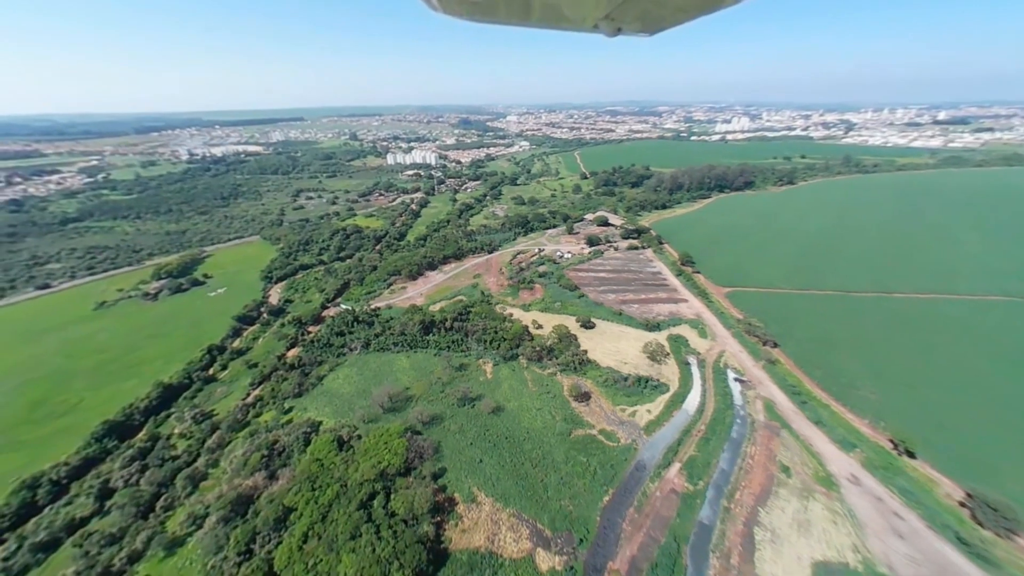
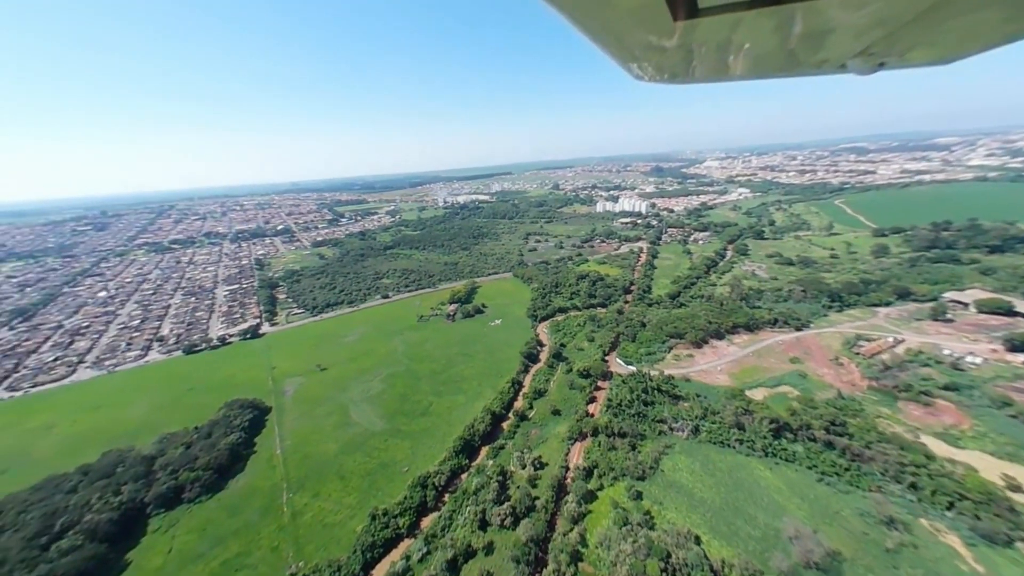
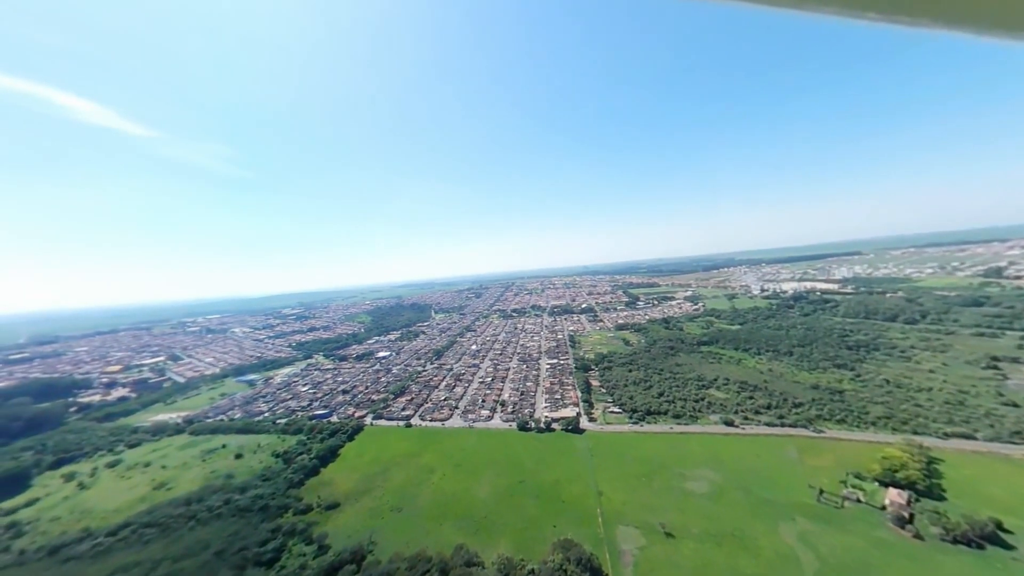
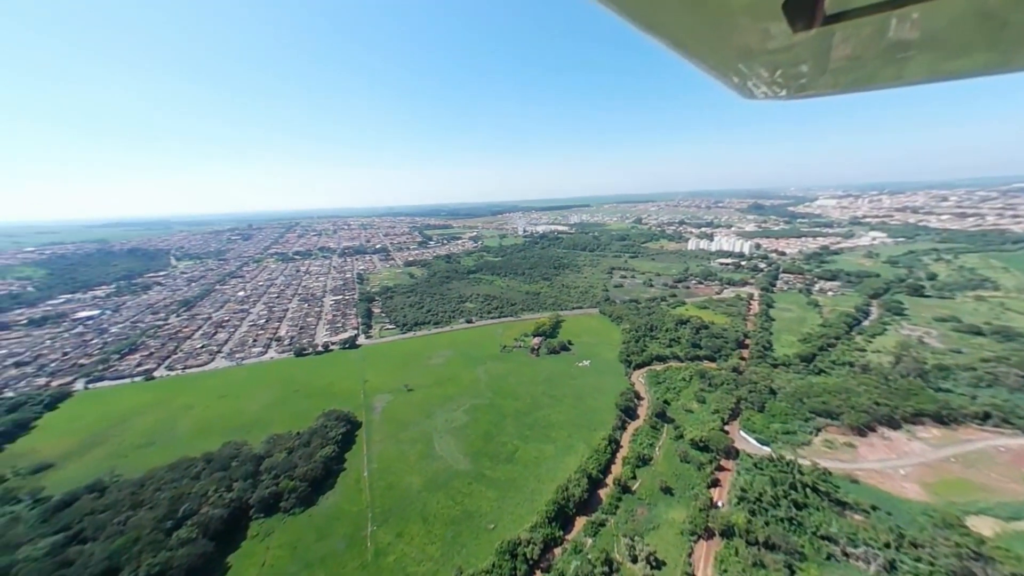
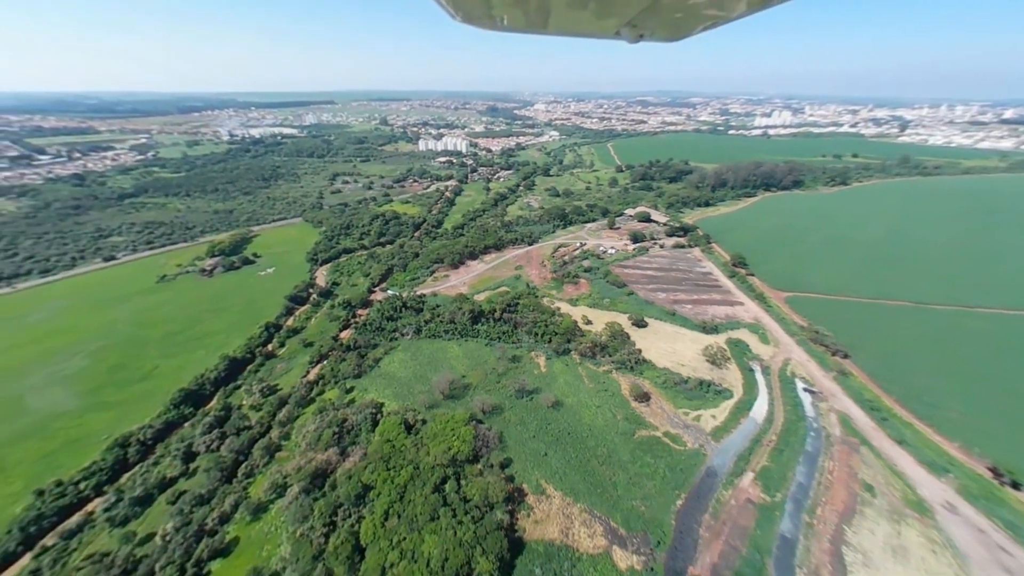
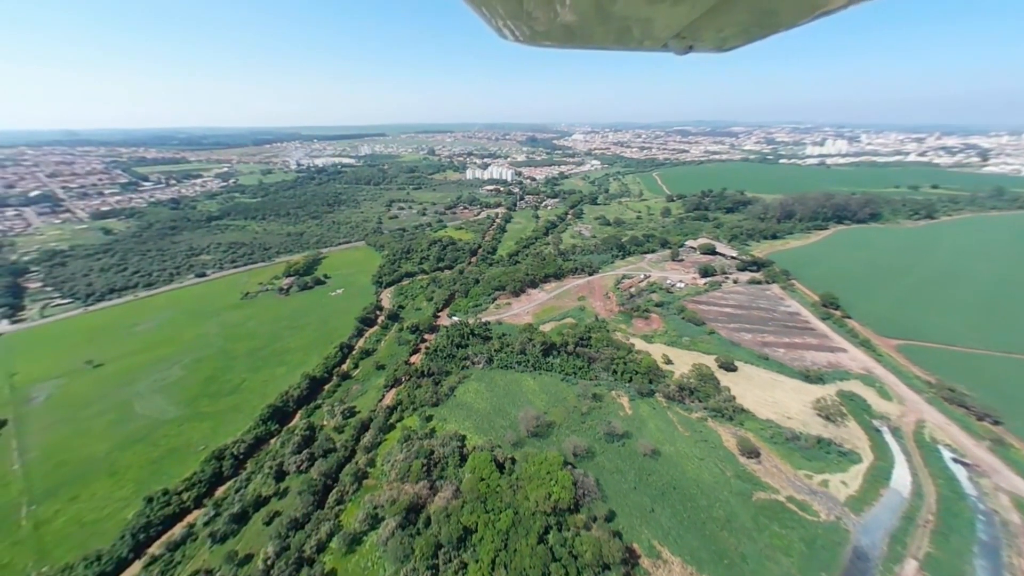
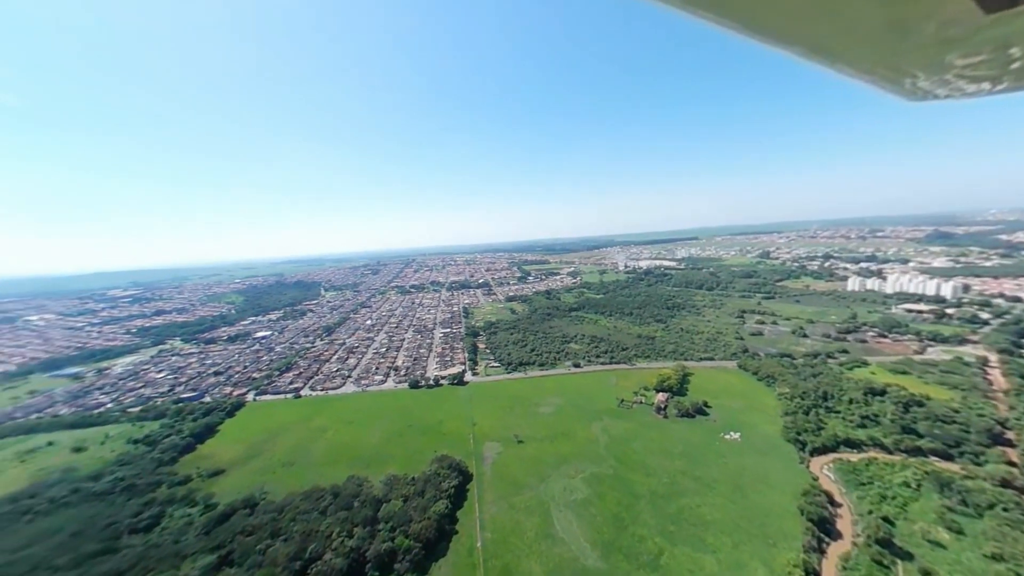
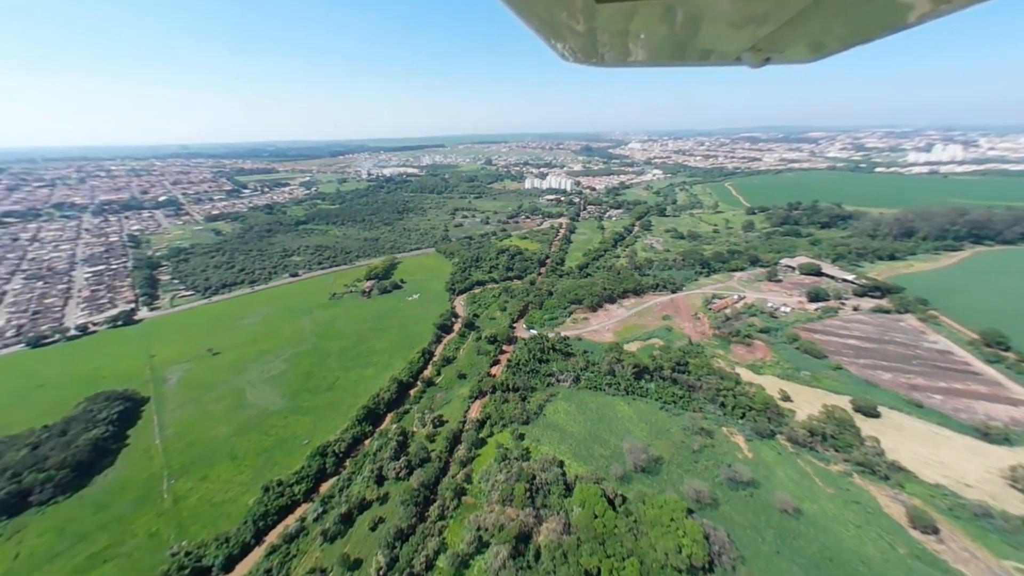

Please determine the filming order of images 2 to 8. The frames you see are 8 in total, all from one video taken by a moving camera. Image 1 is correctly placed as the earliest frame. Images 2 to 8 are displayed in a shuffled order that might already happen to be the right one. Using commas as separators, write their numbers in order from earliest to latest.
5, 6, 8, 2, 4, 7, 3
